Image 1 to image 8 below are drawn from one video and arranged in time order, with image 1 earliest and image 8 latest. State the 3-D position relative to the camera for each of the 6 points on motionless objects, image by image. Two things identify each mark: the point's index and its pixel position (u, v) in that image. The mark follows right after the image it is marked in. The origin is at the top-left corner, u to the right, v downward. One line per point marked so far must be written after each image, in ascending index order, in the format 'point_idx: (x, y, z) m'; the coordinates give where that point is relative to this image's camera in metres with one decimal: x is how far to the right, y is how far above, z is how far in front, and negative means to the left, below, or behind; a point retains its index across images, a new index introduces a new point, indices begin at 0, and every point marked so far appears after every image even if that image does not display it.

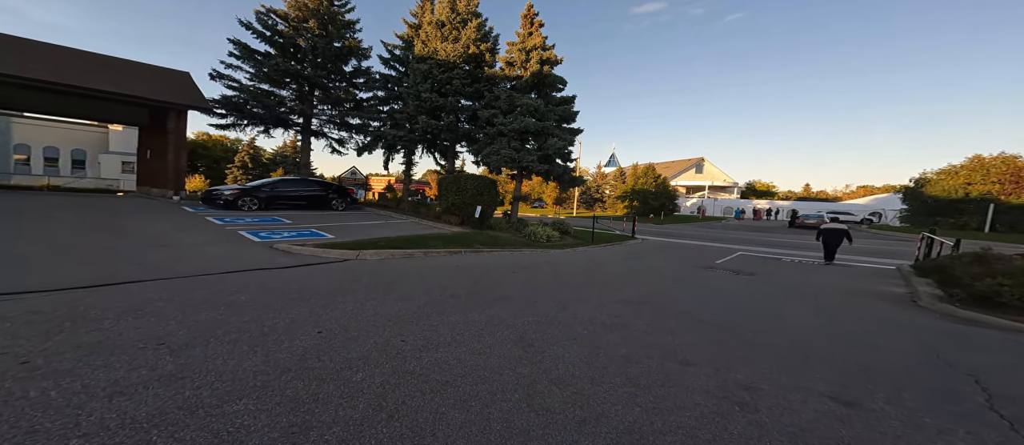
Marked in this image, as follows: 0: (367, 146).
0: (-6.8, +3.6, +16.9) m
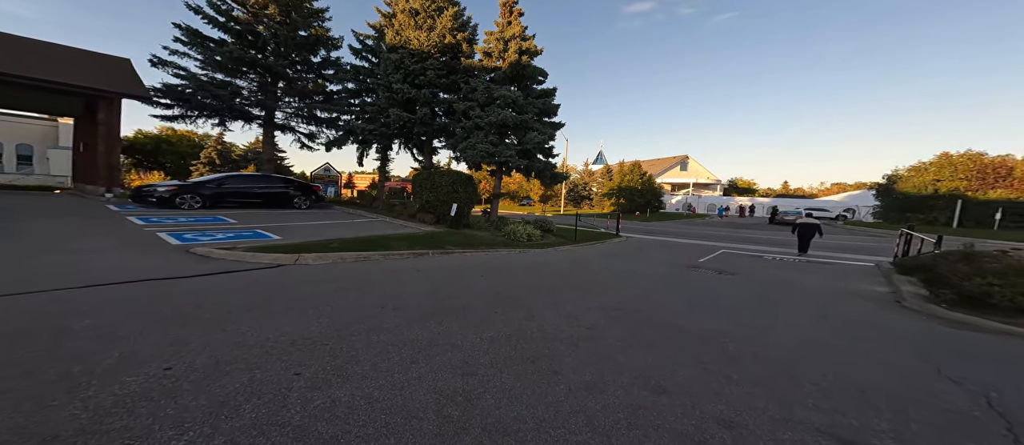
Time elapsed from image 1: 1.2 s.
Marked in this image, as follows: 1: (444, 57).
0: (-7.7, +3.7, +16.1) m
1: (-2.5, +7.2, +15.6) m
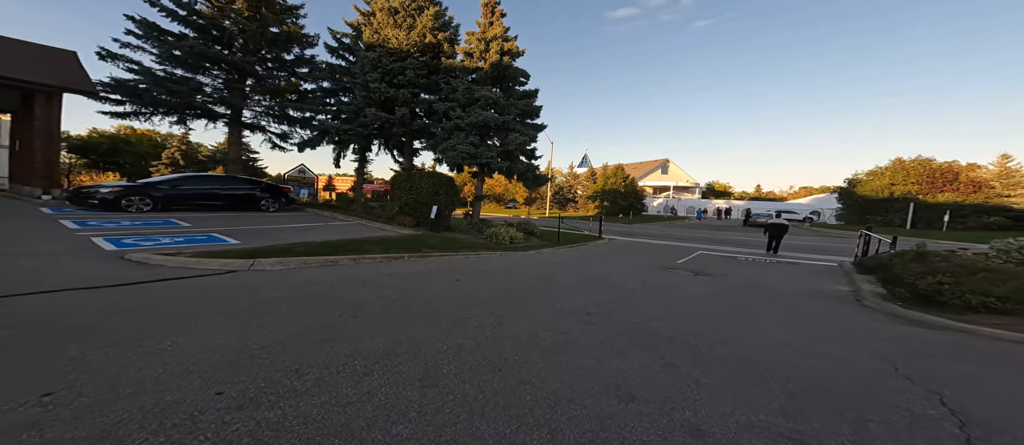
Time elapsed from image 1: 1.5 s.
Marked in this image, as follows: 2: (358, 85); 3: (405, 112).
0: (-8.7, +3.6, +15.6) m
1: (-3.5, +7.1, +15.4) m
2: (-6.1, +5.6, +14.5) m
3: (-4.0, +4.3, +14.3) m
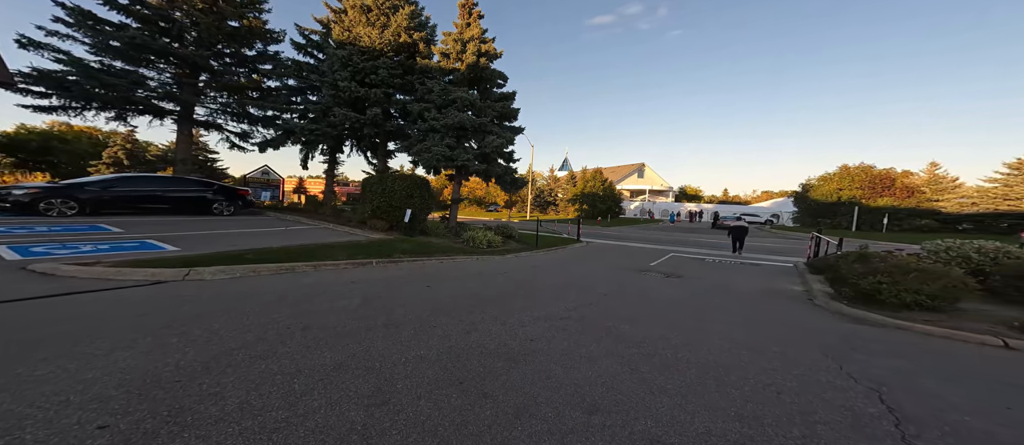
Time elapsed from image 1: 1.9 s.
0: (-9.9, +3.4, +14.9) m
1: (-4.7, +6.9, +15.1) m
2: (-7.2, +5.4, +14.0) m
3: (-5.2, +4.2, +13.9) m
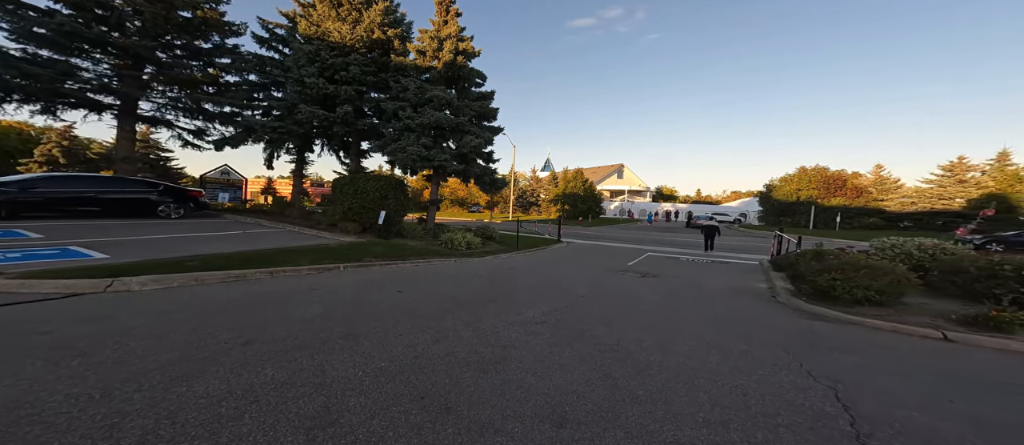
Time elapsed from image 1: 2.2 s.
0: (-10.9, +3.3, +14.0) m
1: (-5.8, +6.8, +14.6) m
2: (-8.2, +5.3, +13.4) m
3: (-6.2, +4.1, +13.4) m
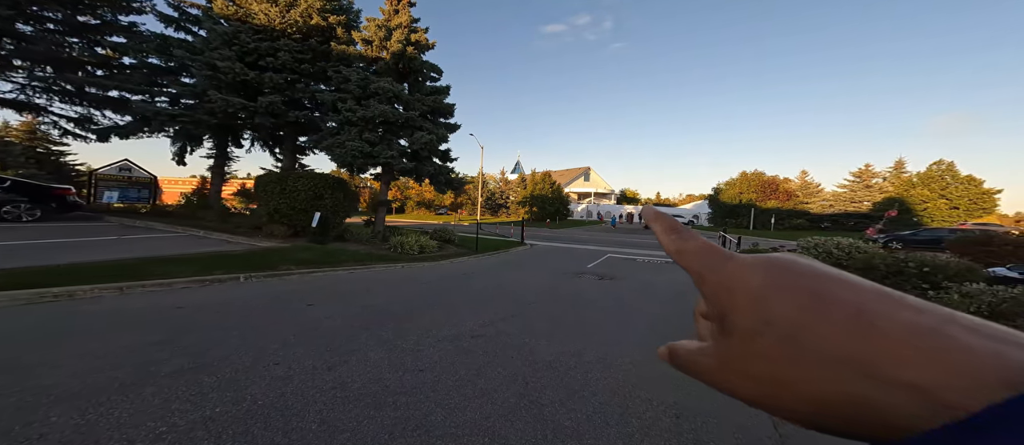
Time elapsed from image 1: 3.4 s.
0: (-12.9, +3.2, +12.1) m
1: (-7.9, +6.7, +13.3) m
2: (-10.2, +5.2, +11.8) m
3: (-8.1, +4.0, +12.0) m
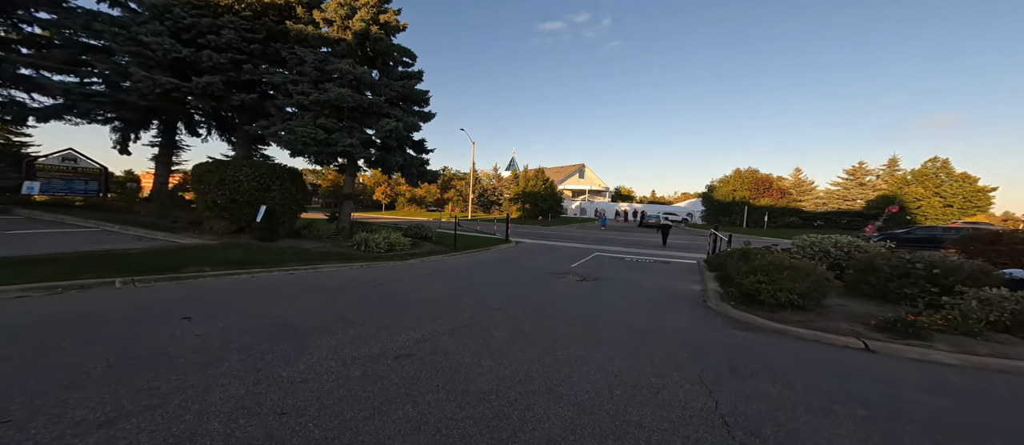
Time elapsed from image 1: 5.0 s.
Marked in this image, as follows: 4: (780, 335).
0: (-13.8, +3.3, +10.8) m
1: (-8.8, +6.9, +12.1) m
2: (-11.0, +5.4, +10.5) m
3: (-9.0, +4.2, +10.8) m
4: (+5.0, -2.1, +6.7) m
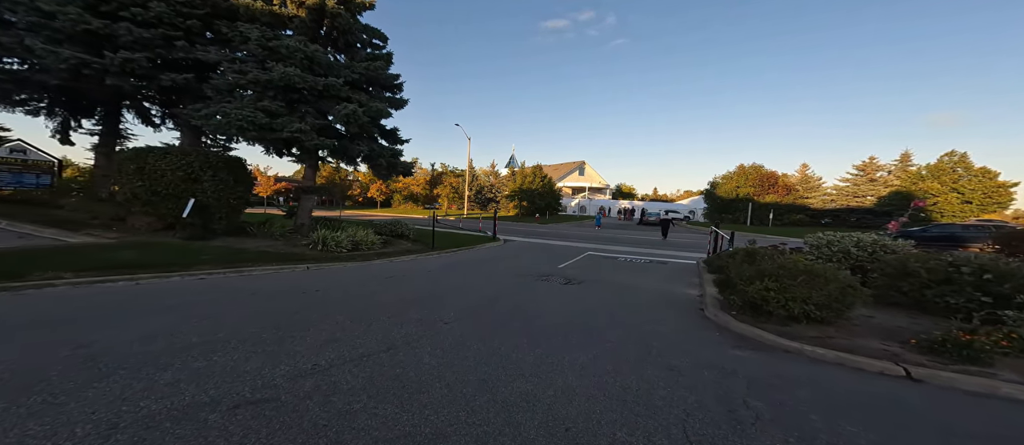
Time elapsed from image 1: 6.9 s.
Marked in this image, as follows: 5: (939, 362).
0: (-14.6, +3.4, +9.6) m
1: (-9.6, +7.0, +10.8) m
2: (-11.8, +5.5, +9.3) m
3: (-9.8, +4.3, +9.6) m
4: (+4.1, -2.0, +5.3) m
5: (+5.5, -1.8, +4.6) m
